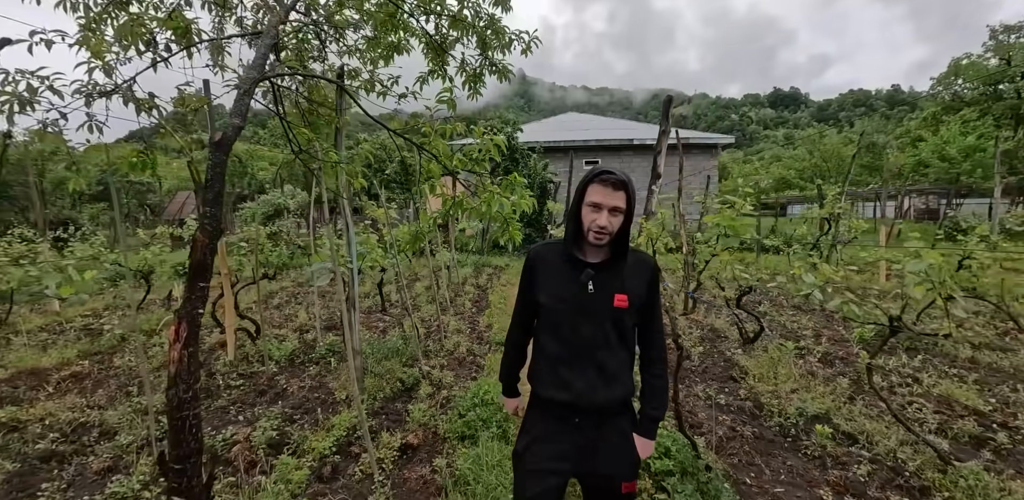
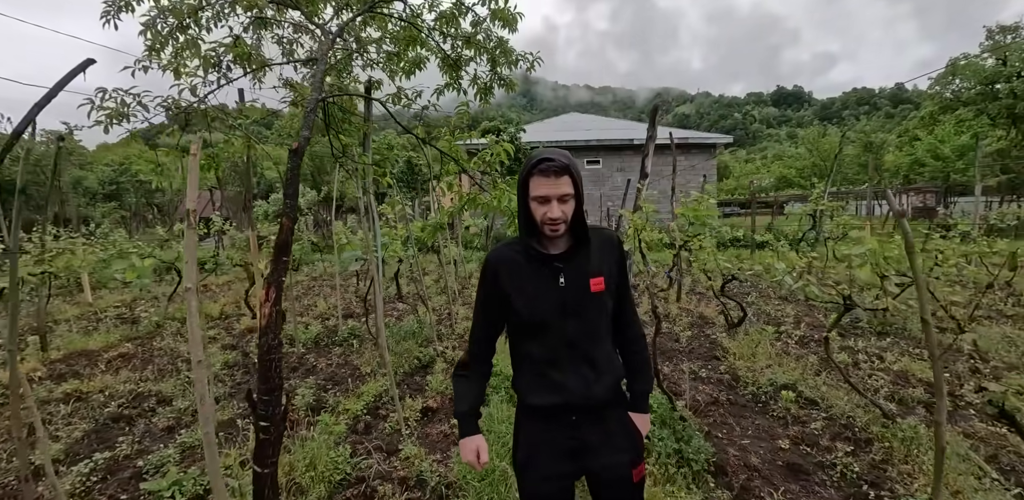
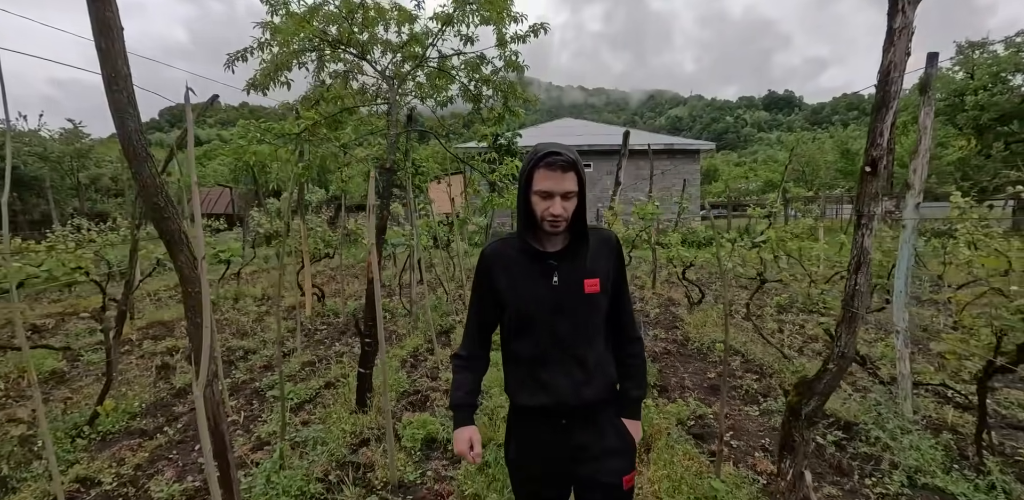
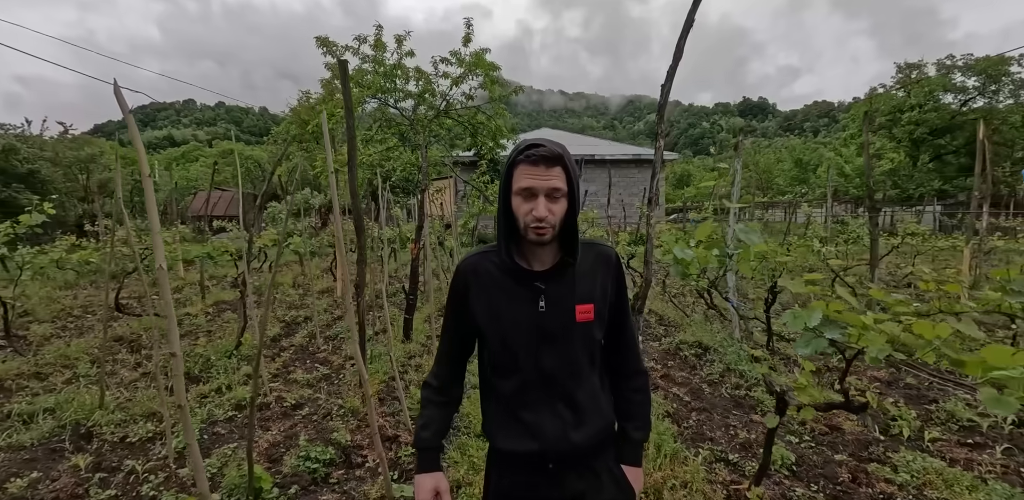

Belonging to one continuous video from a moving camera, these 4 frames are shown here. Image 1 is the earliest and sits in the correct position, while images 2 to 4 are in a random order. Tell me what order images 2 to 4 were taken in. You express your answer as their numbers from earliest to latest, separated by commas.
2, 3, 4
